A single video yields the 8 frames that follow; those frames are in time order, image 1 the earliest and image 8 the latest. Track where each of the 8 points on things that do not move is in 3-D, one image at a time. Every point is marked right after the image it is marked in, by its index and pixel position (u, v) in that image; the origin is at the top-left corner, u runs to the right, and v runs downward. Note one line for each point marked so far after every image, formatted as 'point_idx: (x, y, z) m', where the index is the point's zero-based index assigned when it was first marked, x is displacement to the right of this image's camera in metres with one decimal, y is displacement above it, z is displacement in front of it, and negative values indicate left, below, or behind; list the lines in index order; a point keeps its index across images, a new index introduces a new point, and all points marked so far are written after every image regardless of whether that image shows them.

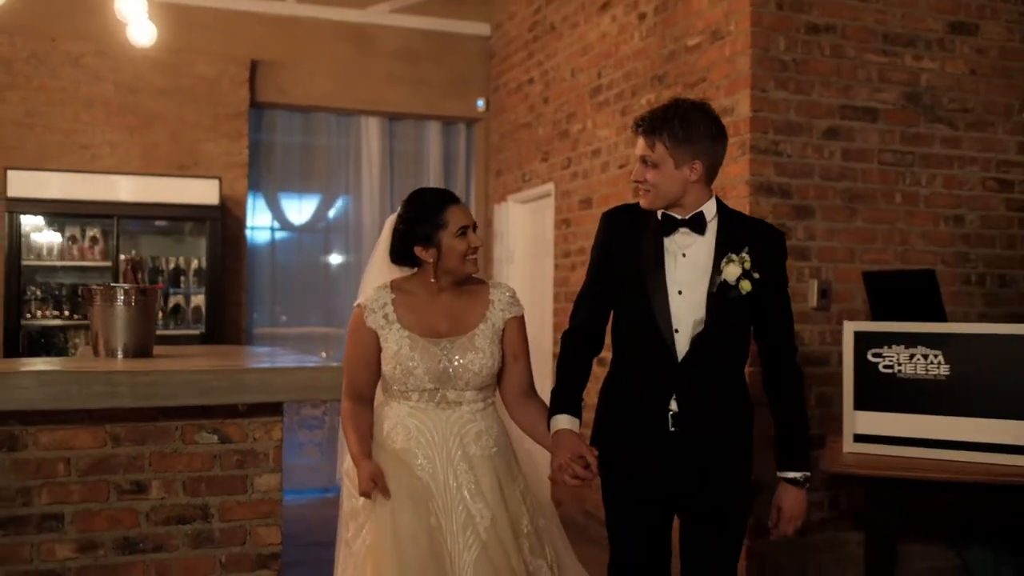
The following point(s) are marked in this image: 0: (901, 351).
0: (+1.1, -0.2, +3.0) m
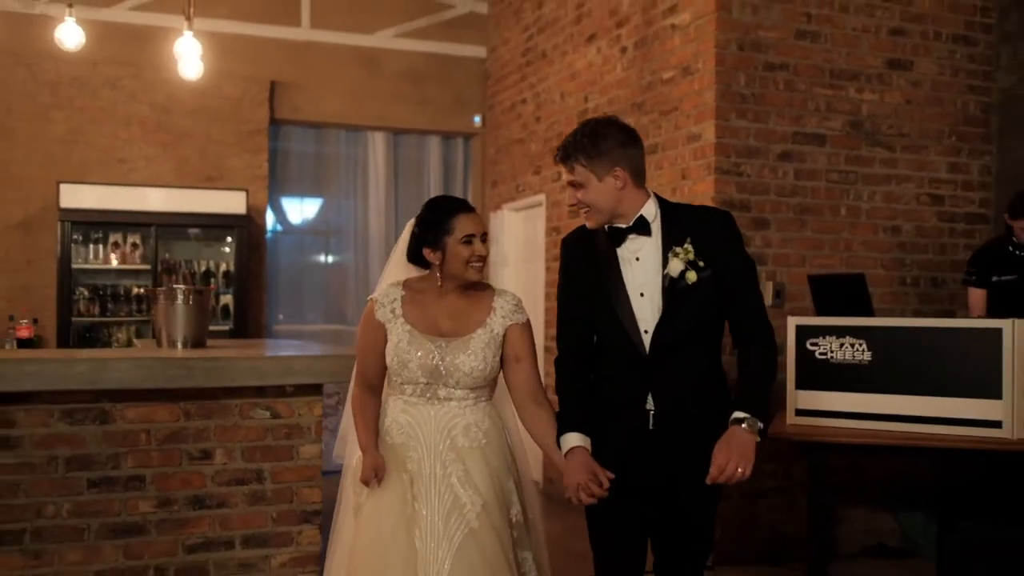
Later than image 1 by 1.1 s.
0: (+1.1, -0.2, +3.7) m
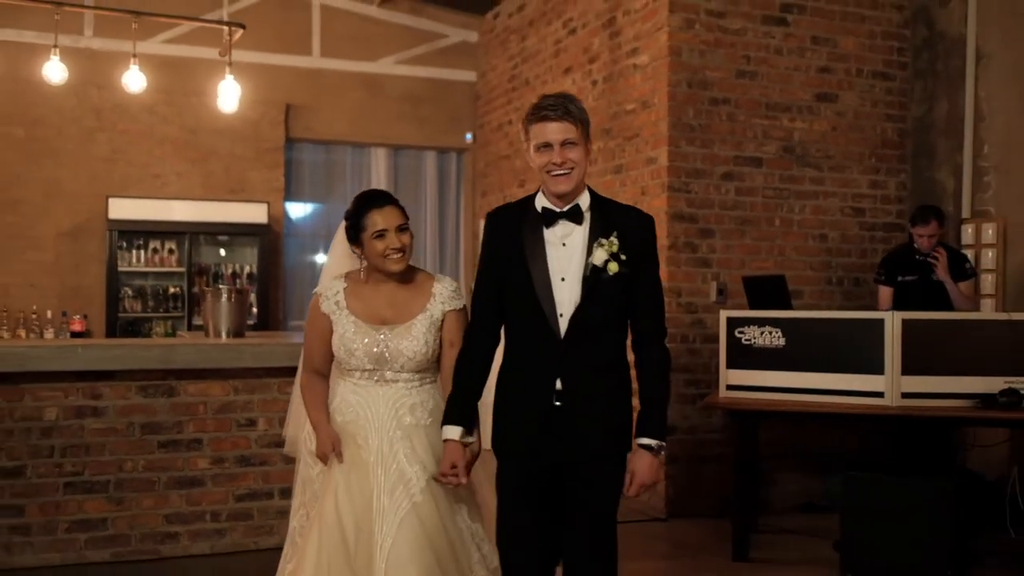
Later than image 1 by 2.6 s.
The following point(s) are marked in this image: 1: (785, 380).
0: (+1.0, -0.2, +4.6) m
1: (+1.2, -0.4, +4.5) m
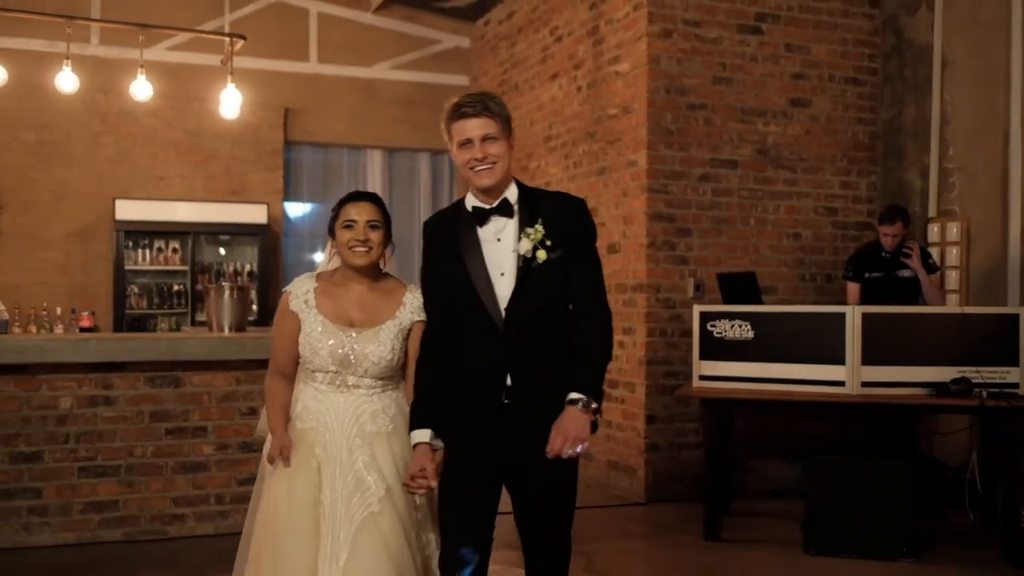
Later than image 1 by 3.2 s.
0: (+1.0, -0.2, +4.8) m
1: (+1.1, -0.4, +4.8) m
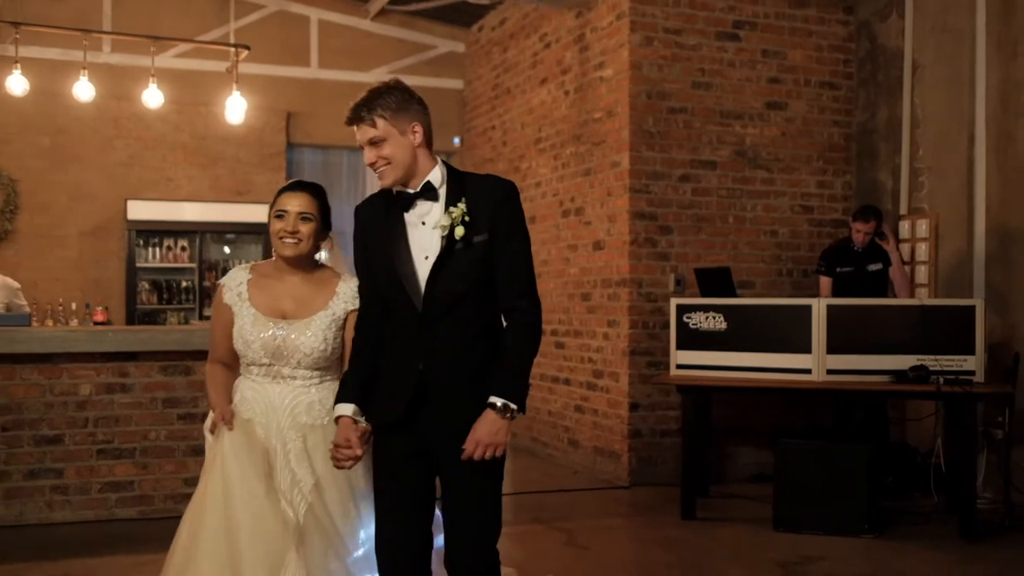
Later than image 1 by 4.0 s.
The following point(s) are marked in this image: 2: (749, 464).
0: (+0.9, -0.1, +5.2) m
1: (+1.0, -0.3, +5.1) m
2: (+1.4, -1.0, +6.0) m
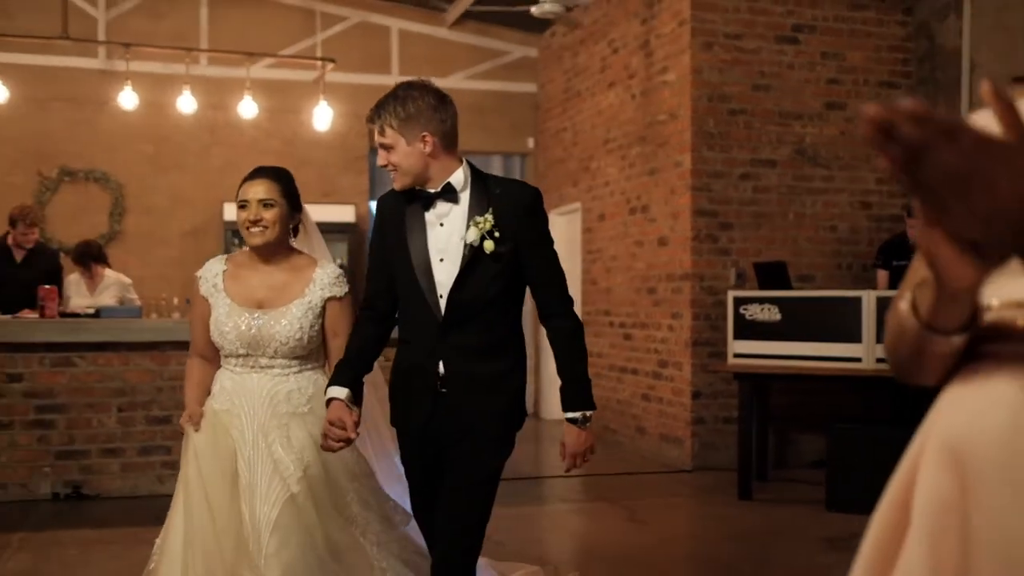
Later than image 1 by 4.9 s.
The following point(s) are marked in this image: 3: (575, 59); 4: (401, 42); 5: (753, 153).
0: (+1.3, -0.1, +5.5) m
1: (+1.4, -0.3, +5.4) m
2: (+1.8, -1.0, +6.3) m
3: (+0.5, +1.8, +8.2) m
4: (-0.9, +2.0, +8.8) m
5: (+1.5, +0.8, +6.5) m
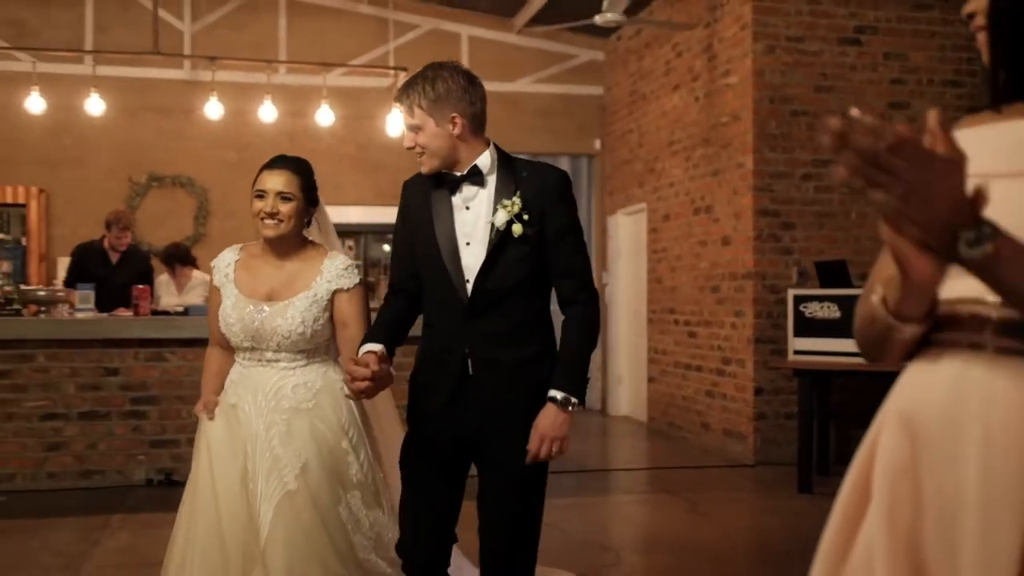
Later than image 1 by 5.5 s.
0: (+1.6, -0.1, +5.6) m
1: (+1.7, -0.3, +5.5) m
2: (+2.2, -0.9, +6.4) m
3: (+1.0, +1.8, +8.4) m
4: (-0.4, +2.0, +9.1) m
5: (+1.9, +0.8, +6.6) m
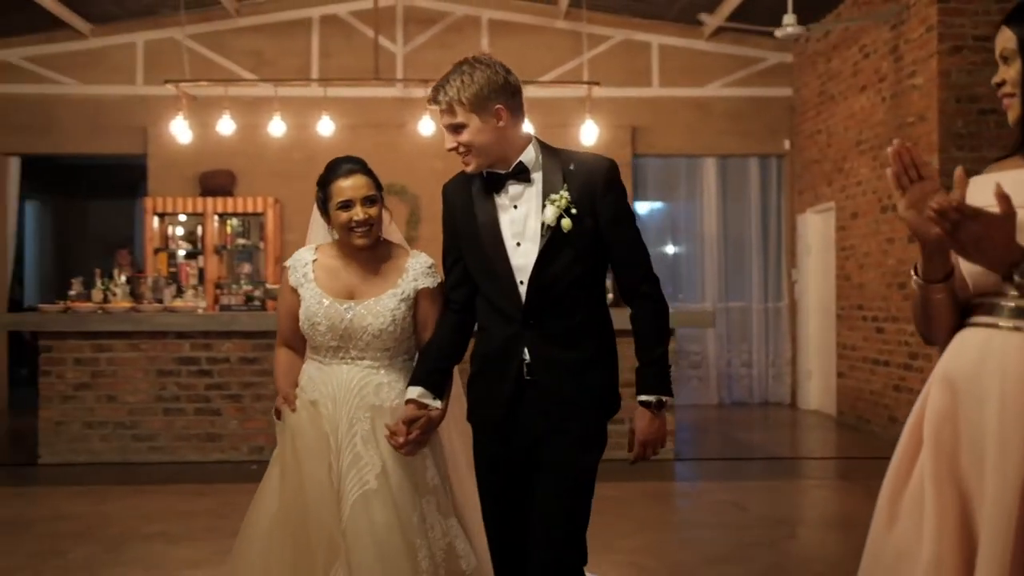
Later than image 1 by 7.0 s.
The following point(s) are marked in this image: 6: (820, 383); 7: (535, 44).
0: (+2.6, -0.1, +5.7) m
1: (+2.7, -0.3, +5.6) m
2: (+3.3, -0.9, +6.4) m
3: (+2.6, +1.8, +8.5) m
4: (+1.3, +2.1, +9.5) m
5: (+3.1, +0.9, +6.6) m
6: (+2.6, -0.8, +9.0) m
7: (+0.2, +2.2, +9.5) m
